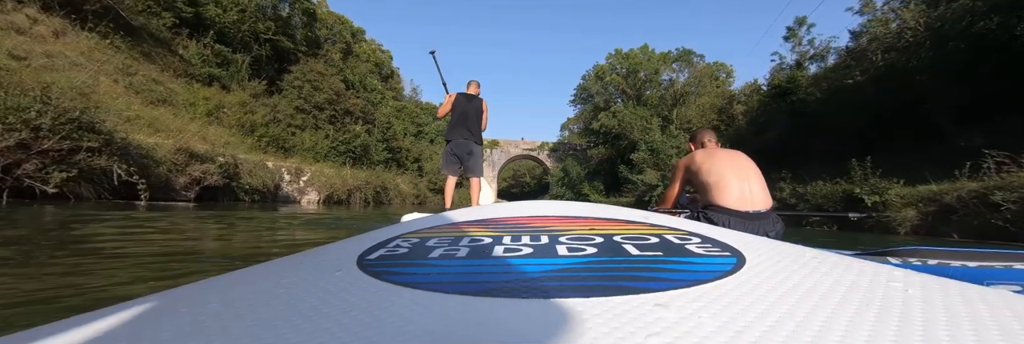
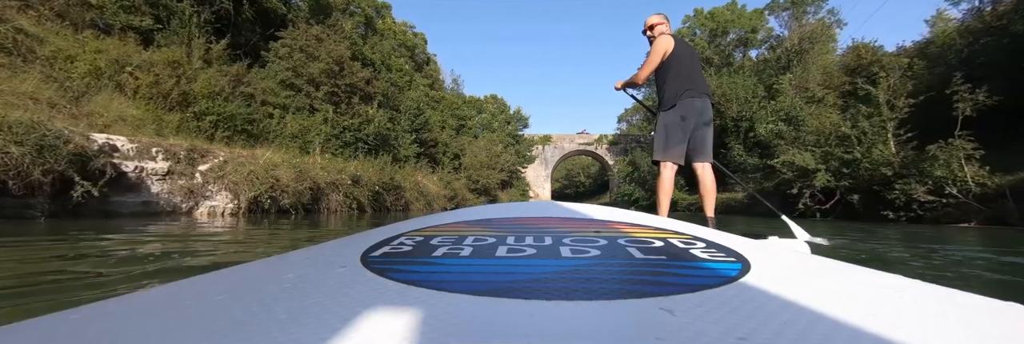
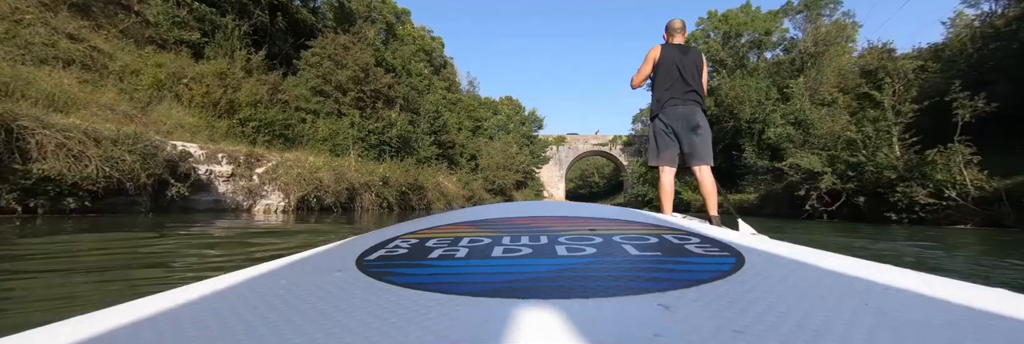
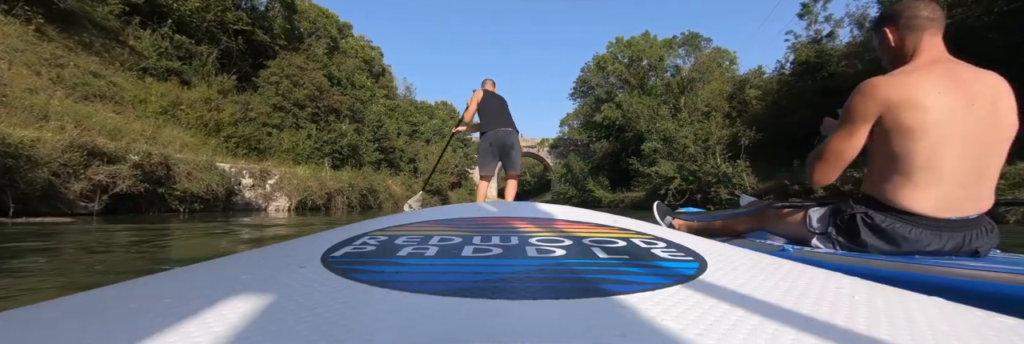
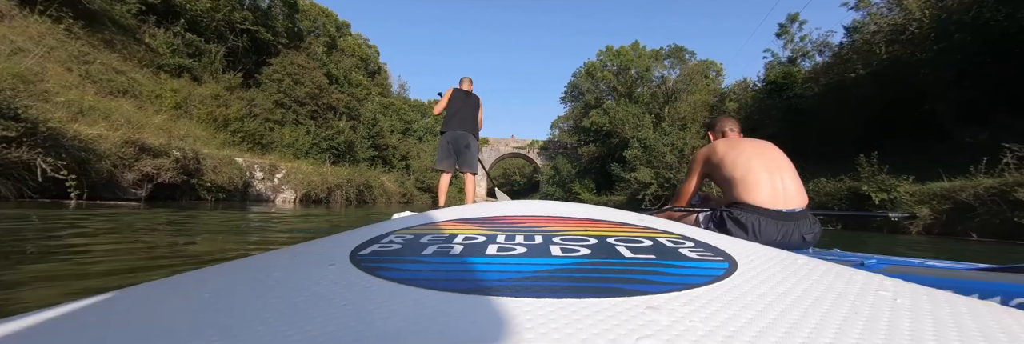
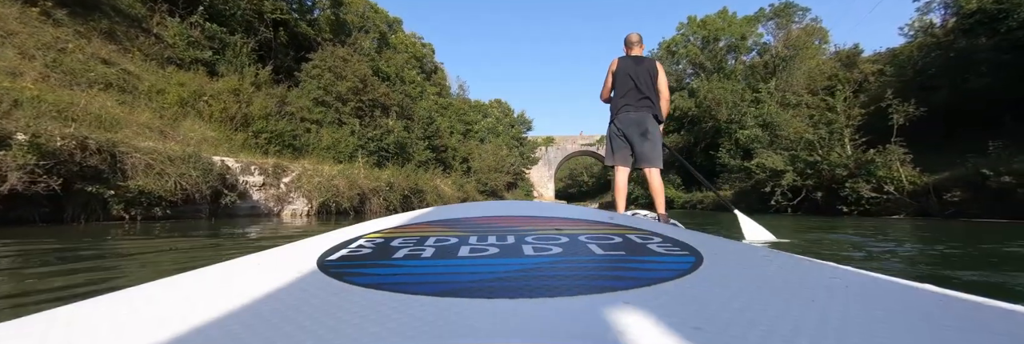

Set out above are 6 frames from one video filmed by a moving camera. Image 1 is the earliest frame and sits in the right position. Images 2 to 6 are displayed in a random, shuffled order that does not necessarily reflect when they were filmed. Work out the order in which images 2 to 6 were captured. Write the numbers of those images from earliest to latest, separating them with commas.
5, 4, 6, 3, 2
